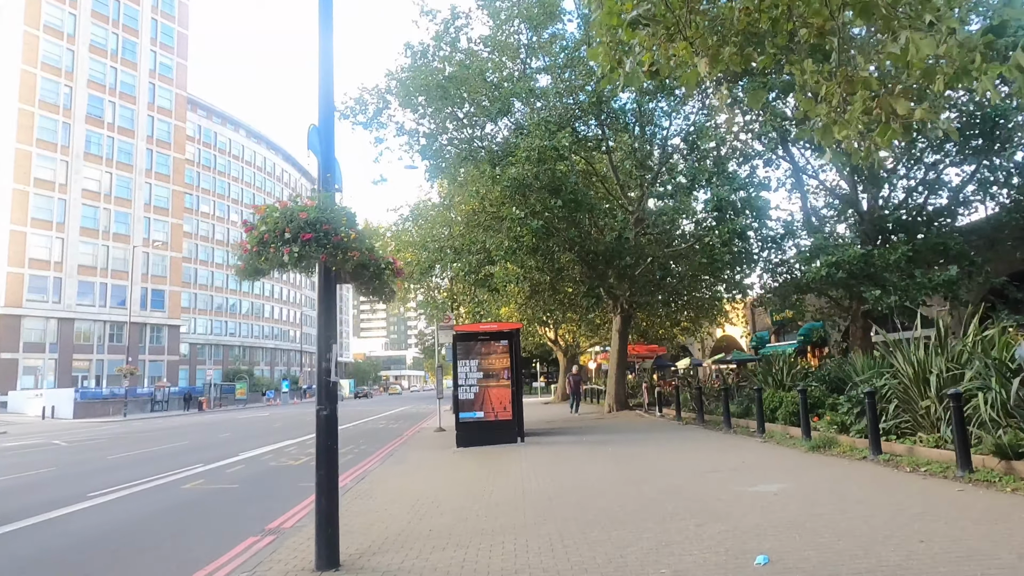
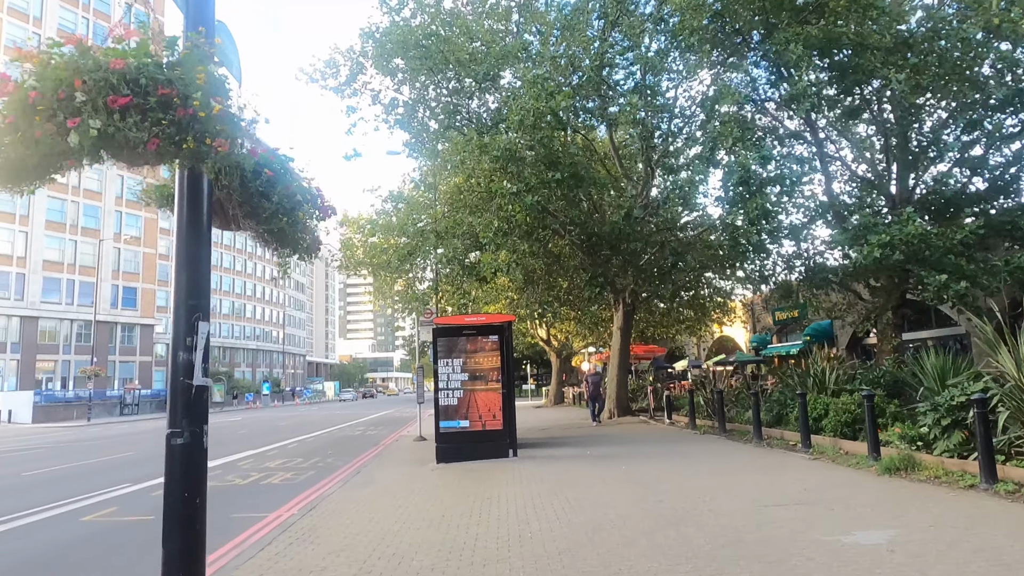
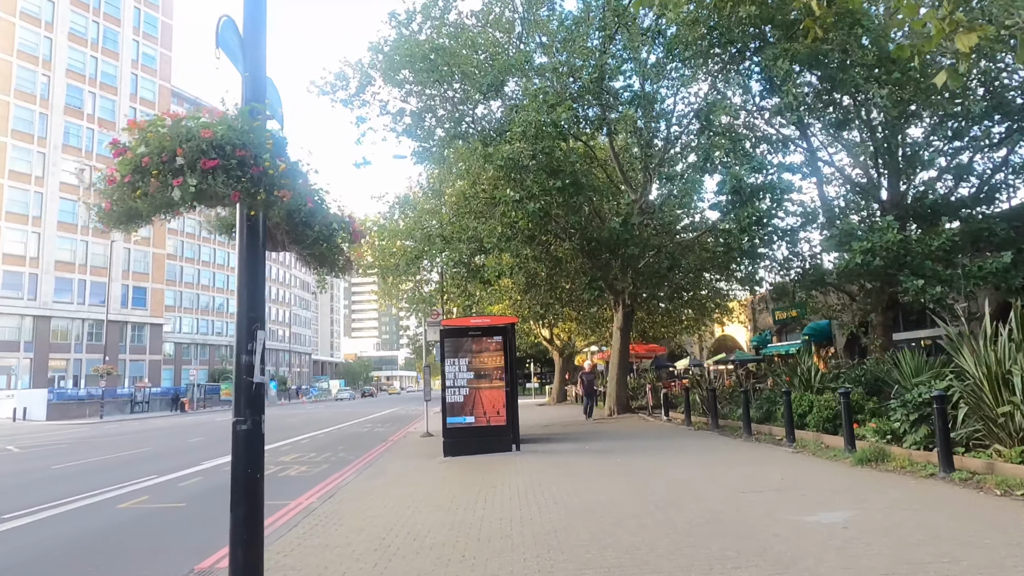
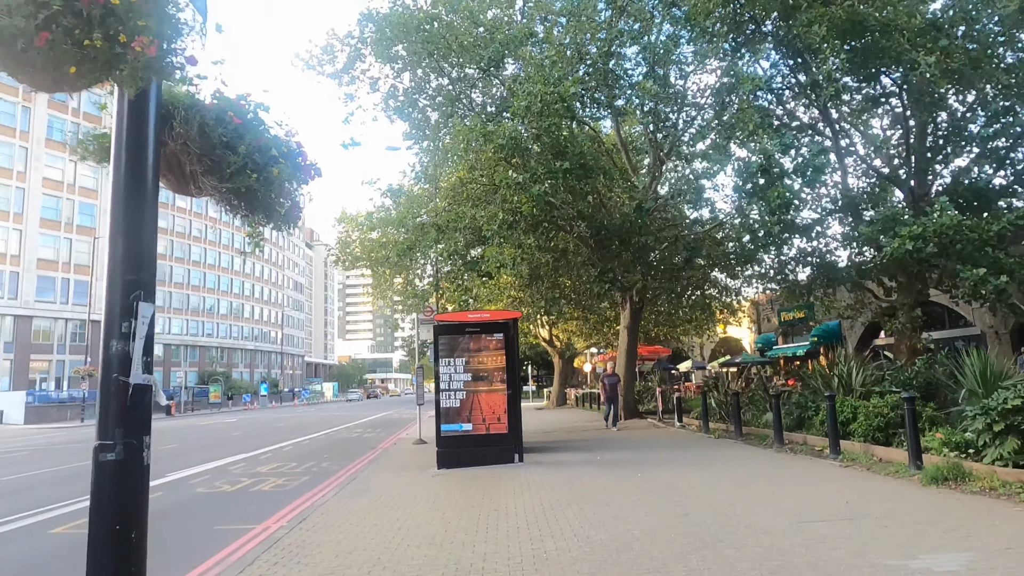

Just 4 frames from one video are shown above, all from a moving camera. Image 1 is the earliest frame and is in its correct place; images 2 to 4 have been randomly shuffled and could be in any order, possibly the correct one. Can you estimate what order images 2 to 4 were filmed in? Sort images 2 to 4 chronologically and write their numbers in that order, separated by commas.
3, 2, 4
